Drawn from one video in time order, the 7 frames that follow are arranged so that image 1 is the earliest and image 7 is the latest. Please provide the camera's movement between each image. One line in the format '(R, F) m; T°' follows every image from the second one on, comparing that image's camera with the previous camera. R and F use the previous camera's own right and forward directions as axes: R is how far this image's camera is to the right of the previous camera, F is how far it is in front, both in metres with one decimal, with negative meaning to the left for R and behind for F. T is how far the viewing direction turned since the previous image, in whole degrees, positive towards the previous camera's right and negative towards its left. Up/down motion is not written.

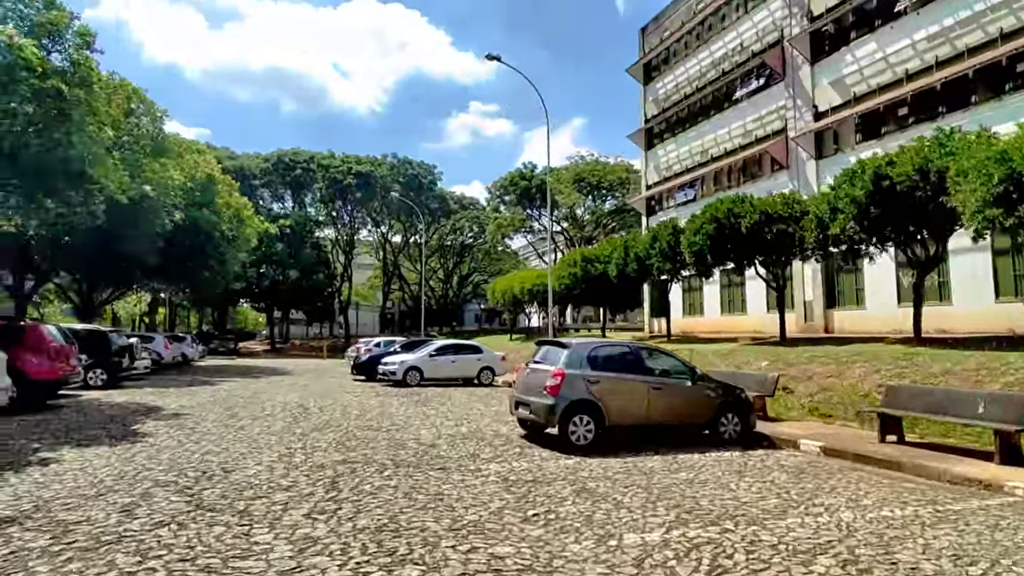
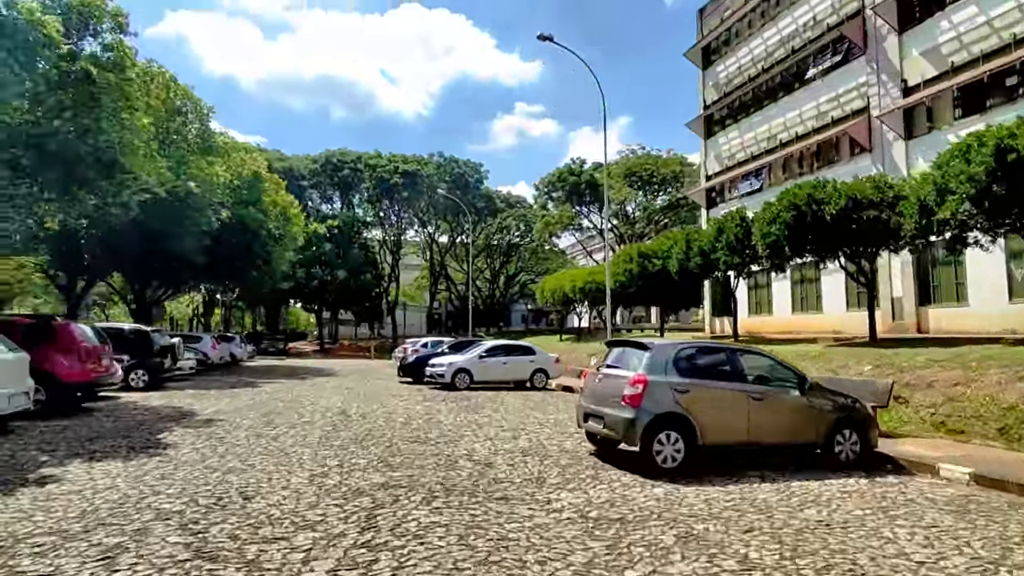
(-0.2, +0.9) m; -4°
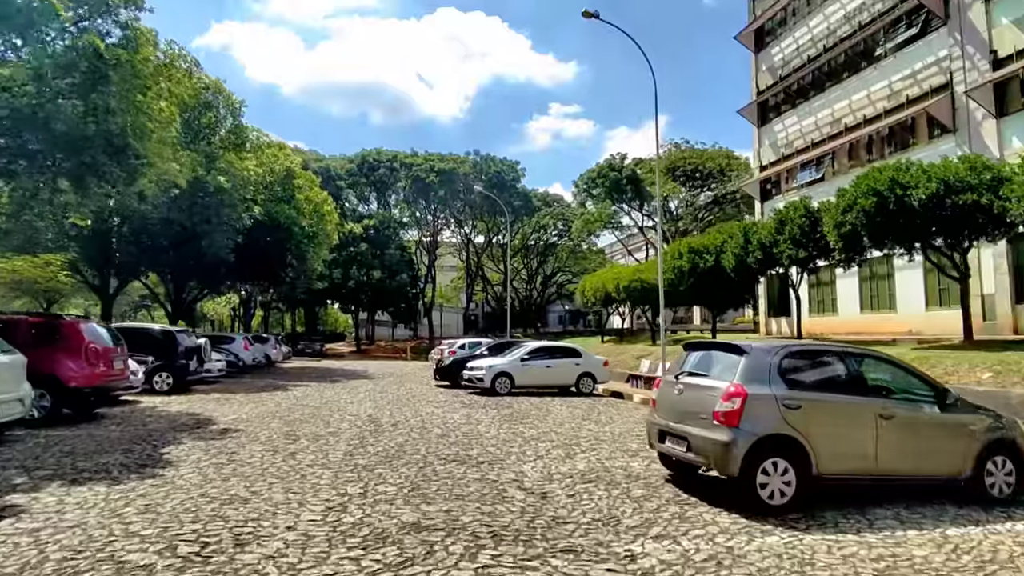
(-0.1, +0.9) m; -3°
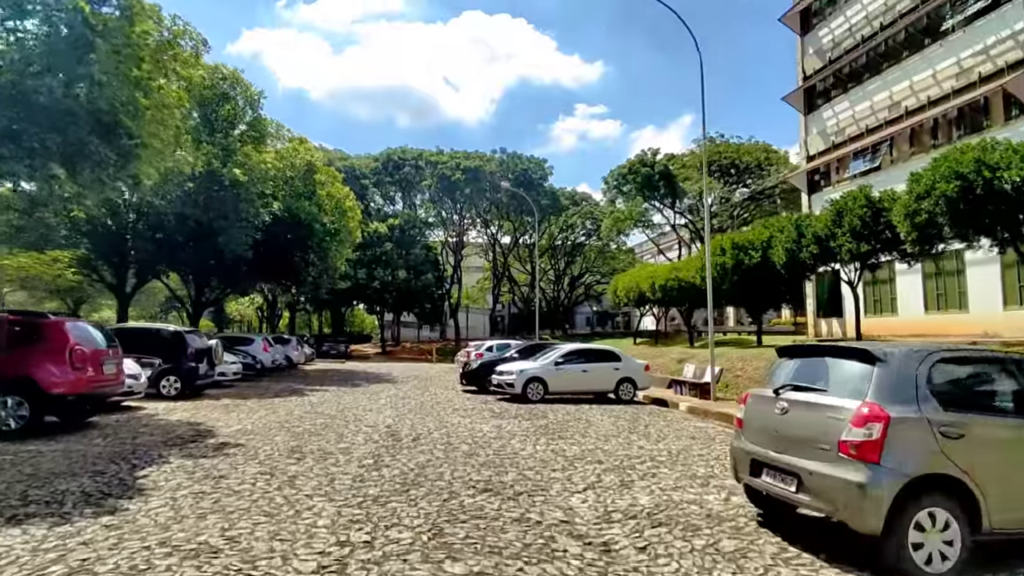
(-0.1, +0.9) m; -2°
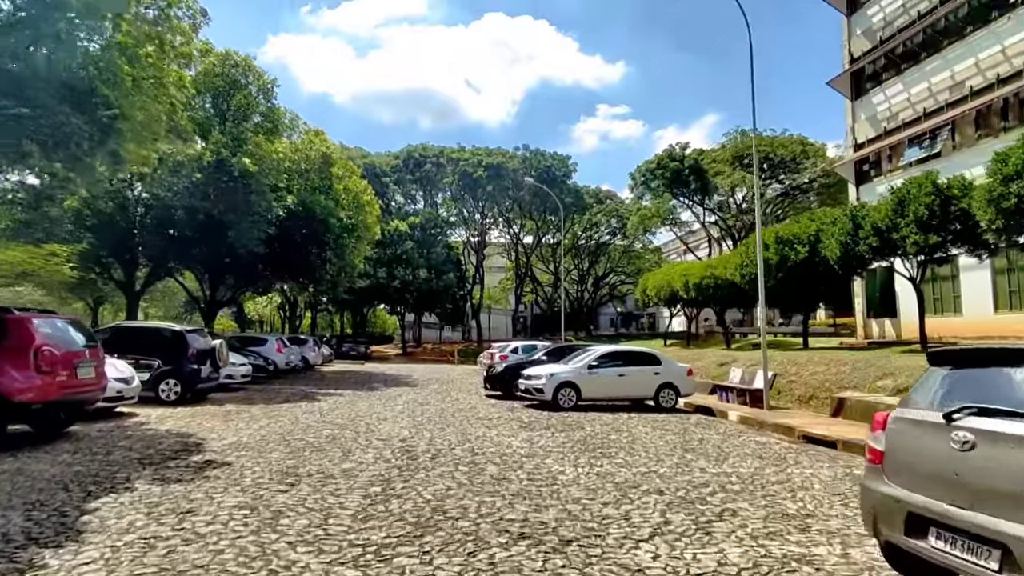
(-0.1, +1.0) m; -2°
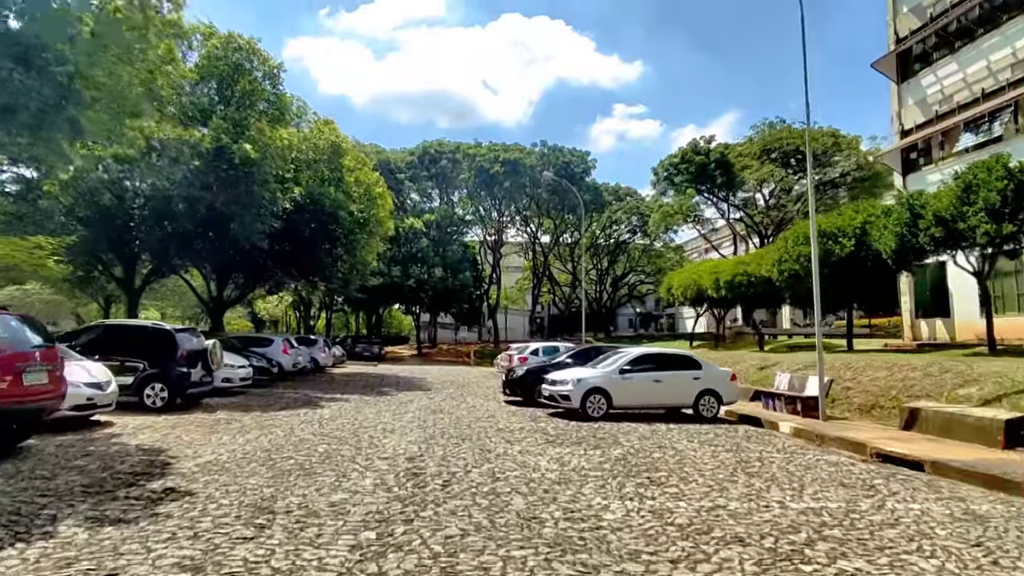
(-0.1, +1.0) m; -1°
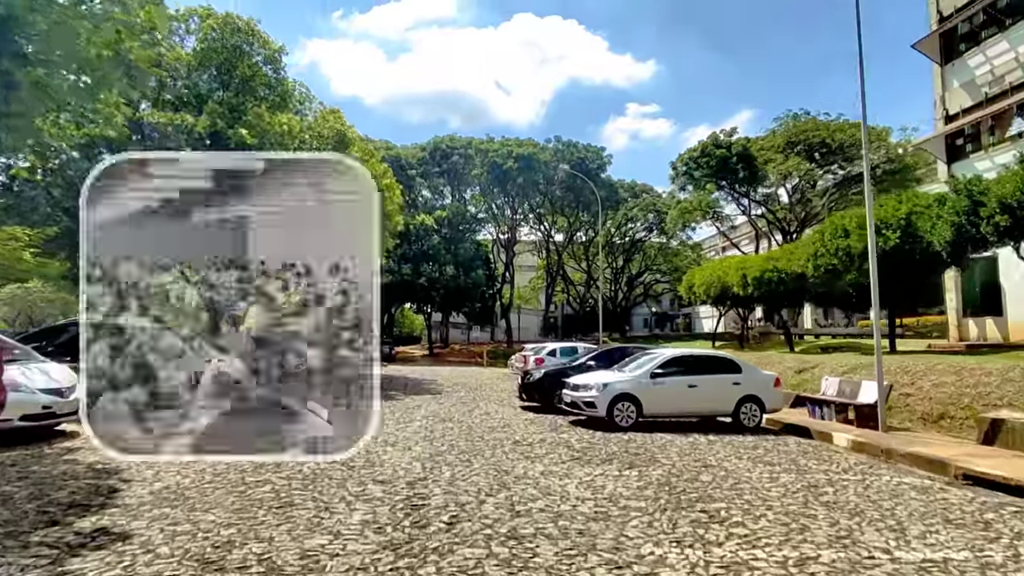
(-0.1, +0.9) m; -1°
